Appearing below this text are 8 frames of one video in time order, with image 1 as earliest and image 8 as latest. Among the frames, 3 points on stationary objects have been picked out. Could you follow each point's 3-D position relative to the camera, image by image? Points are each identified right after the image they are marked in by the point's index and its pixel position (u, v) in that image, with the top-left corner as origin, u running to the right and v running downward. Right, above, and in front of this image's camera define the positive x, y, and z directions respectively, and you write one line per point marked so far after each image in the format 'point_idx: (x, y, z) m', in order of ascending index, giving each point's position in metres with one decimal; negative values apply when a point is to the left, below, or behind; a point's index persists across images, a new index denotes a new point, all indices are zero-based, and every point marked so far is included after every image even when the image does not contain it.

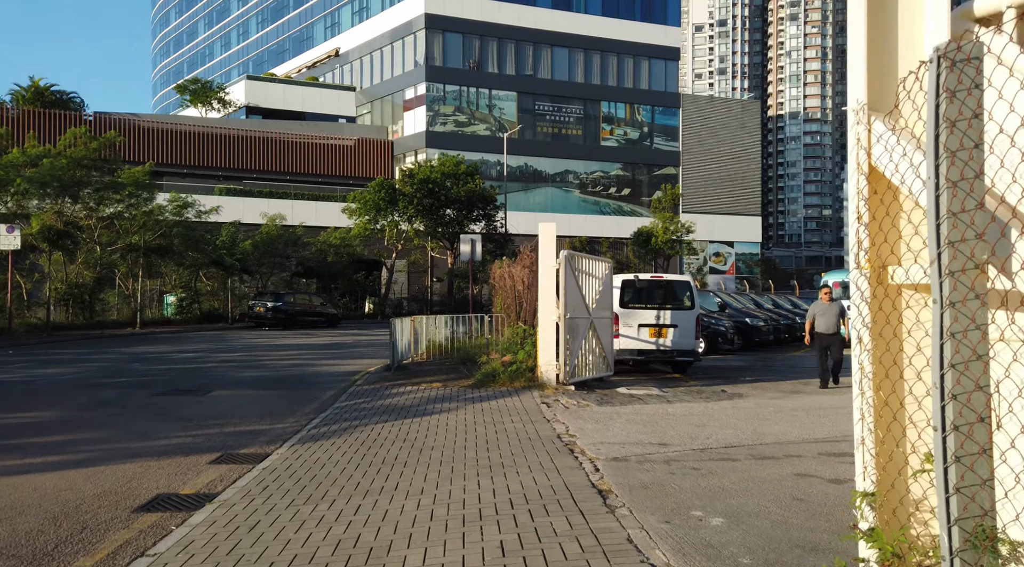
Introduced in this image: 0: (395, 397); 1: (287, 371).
0: (-1.1, -1.1, +9.0) m
1: (-3.6, -1.4, +15.0) m
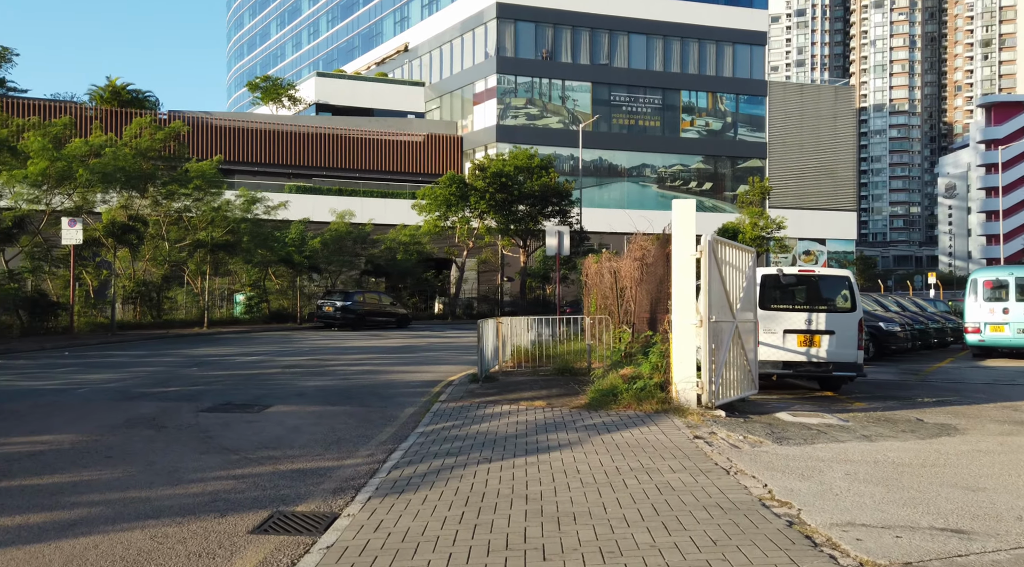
0: (-0.1, -1.1, +7.3) m
1: (-2.2, -1.4, +13.4) m
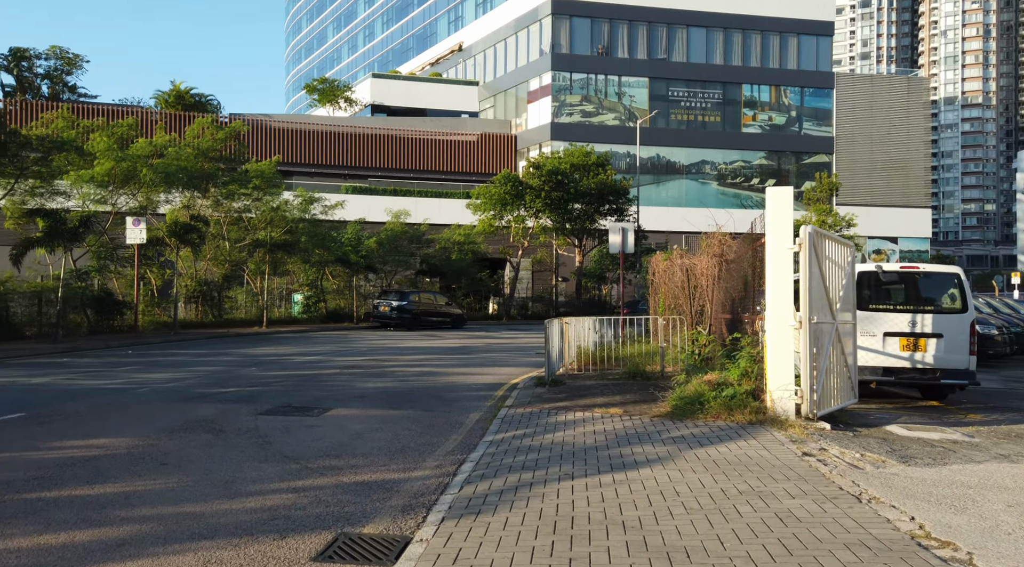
0: (+0.4, -1.1, +6.7) m
1: (-1.3, -1.4, +13.0) m
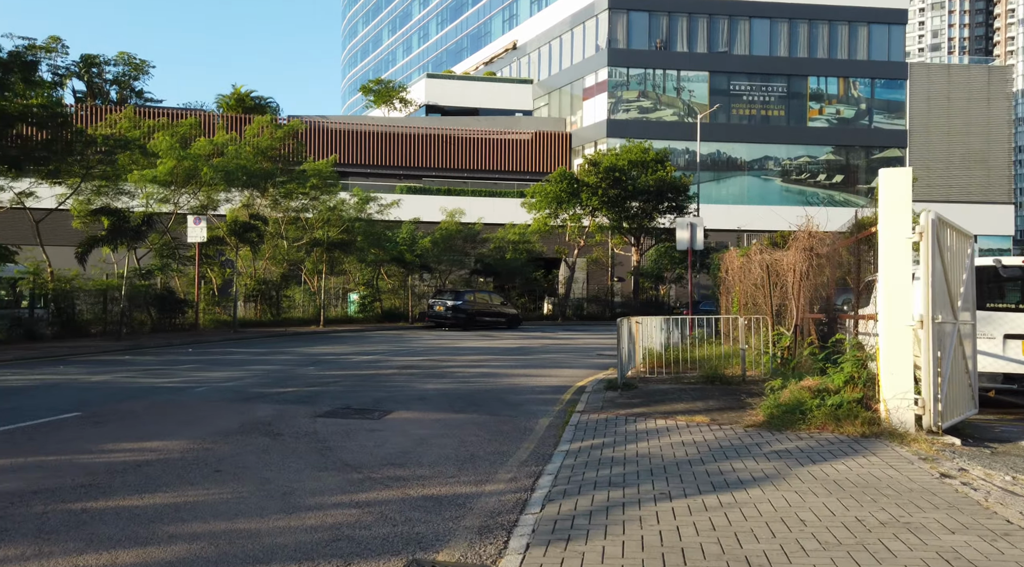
0: (+0.9, -1.0, +6.1) m
1: (-0.4, -1.3, +12.5) m
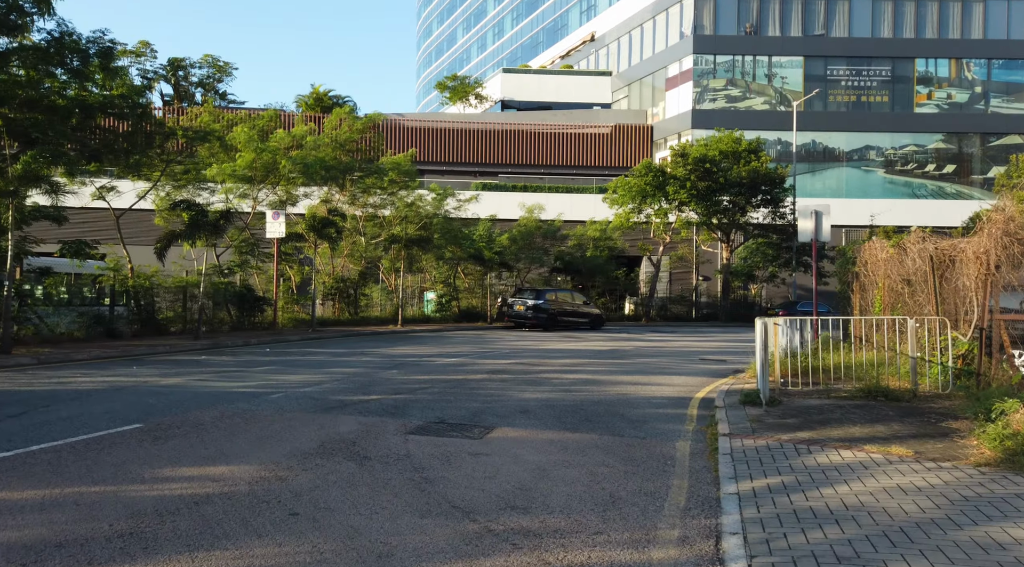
0: (+1.7, -1.0, +4.7) m
1: (+0.9, -1.3, +11.1) m
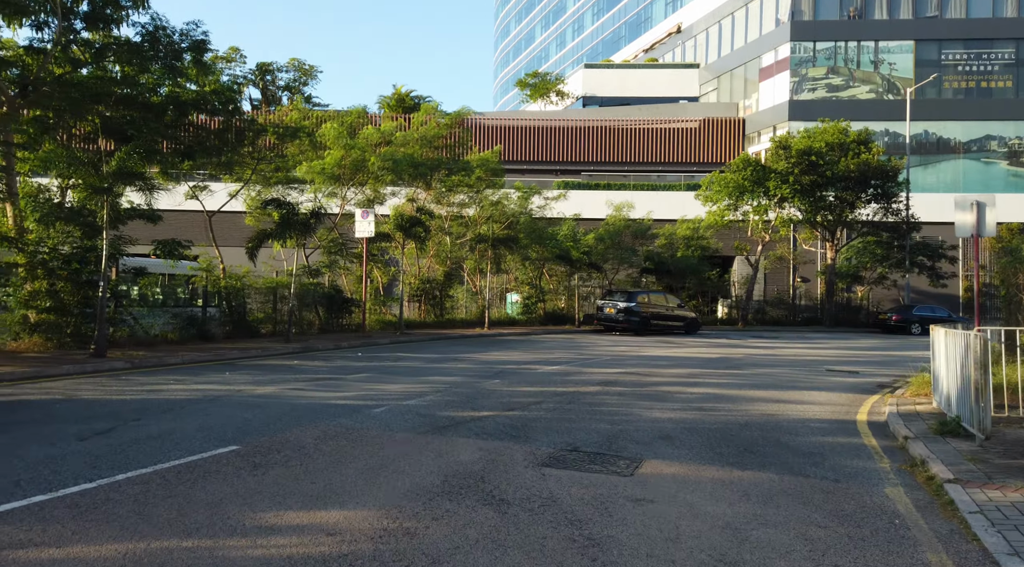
0: (+2.5, -1.0, +3.3) m
1: (+2.2, -1.3, +9.8) m
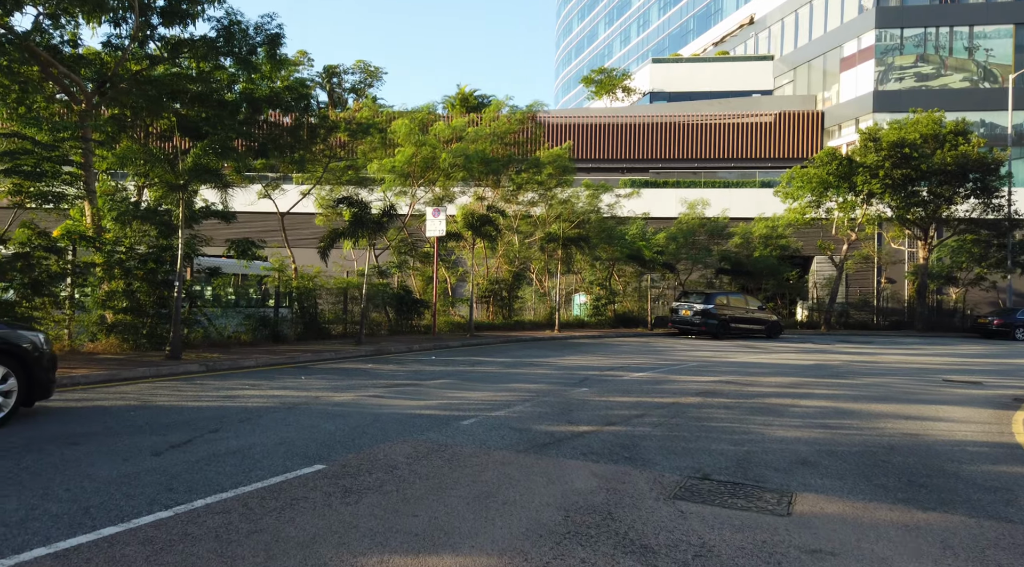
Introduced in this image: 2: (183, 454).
0: (+3.1, -1.1, +2.3) m
1: (+3.2, -1.4, +8.8) m
2: (-2.6, -1.4, +7.4) m
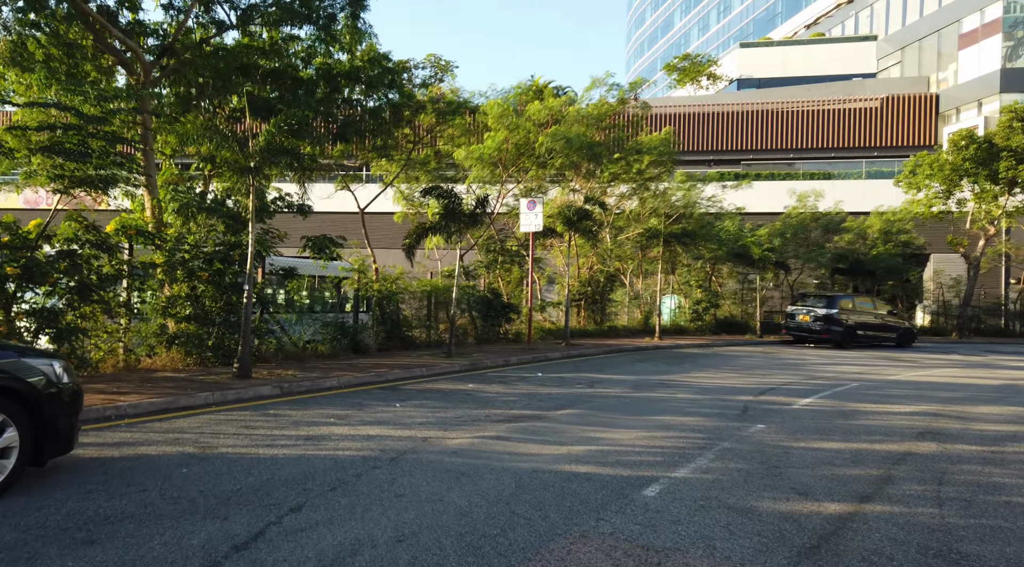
0: (+4.1, -1.1, -0.9) m
1: (+4.6, -1.4, +5.6) m
2: (-1.3, -1.4, +4.7) m
